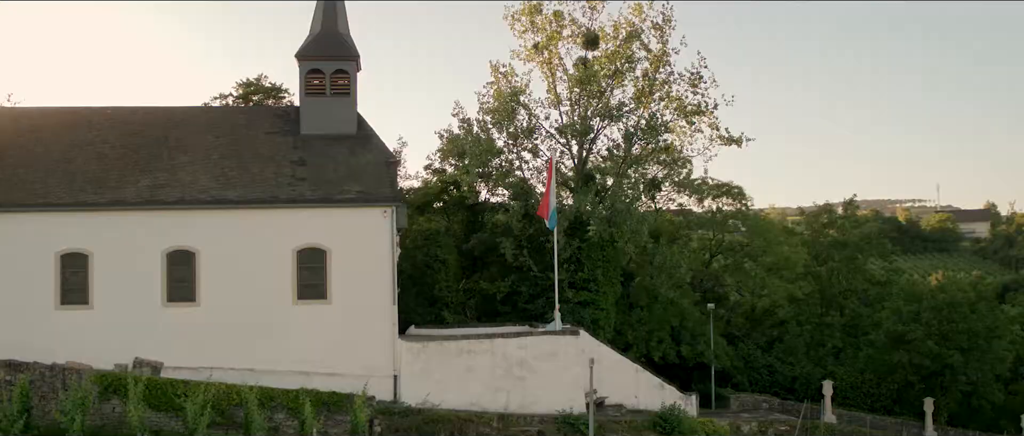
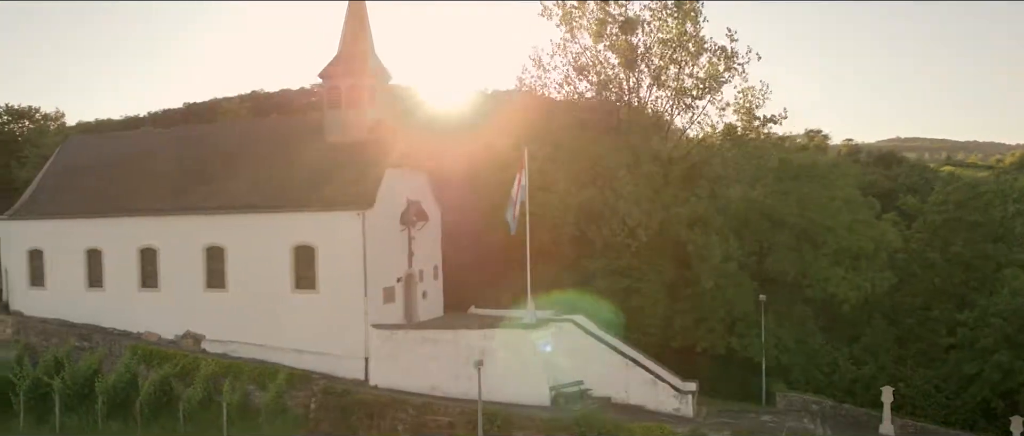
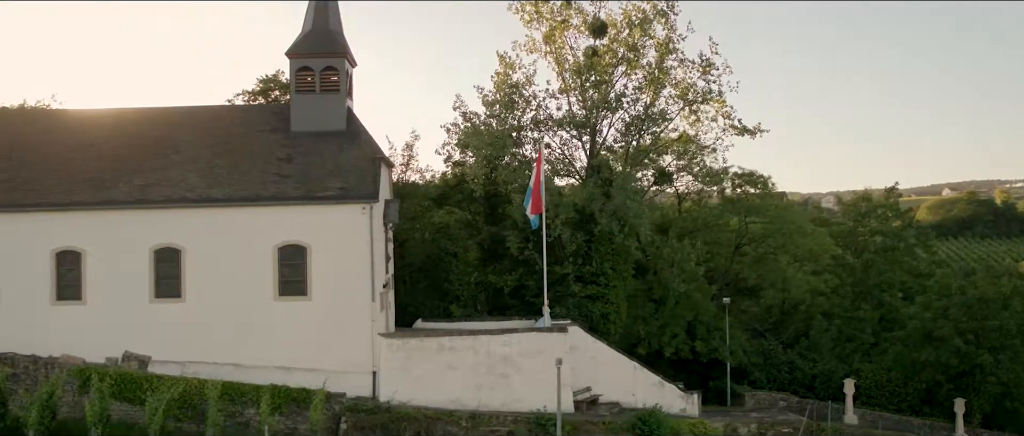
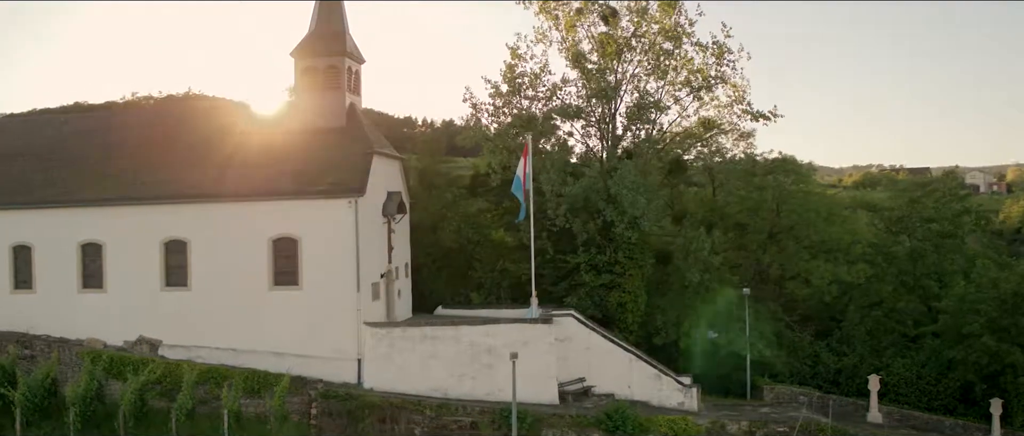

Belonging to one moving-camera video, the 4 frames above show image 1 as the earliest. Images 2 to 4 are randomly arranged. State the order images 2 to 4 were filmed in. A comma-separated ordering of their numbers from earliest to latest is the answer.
3, 4, 2
